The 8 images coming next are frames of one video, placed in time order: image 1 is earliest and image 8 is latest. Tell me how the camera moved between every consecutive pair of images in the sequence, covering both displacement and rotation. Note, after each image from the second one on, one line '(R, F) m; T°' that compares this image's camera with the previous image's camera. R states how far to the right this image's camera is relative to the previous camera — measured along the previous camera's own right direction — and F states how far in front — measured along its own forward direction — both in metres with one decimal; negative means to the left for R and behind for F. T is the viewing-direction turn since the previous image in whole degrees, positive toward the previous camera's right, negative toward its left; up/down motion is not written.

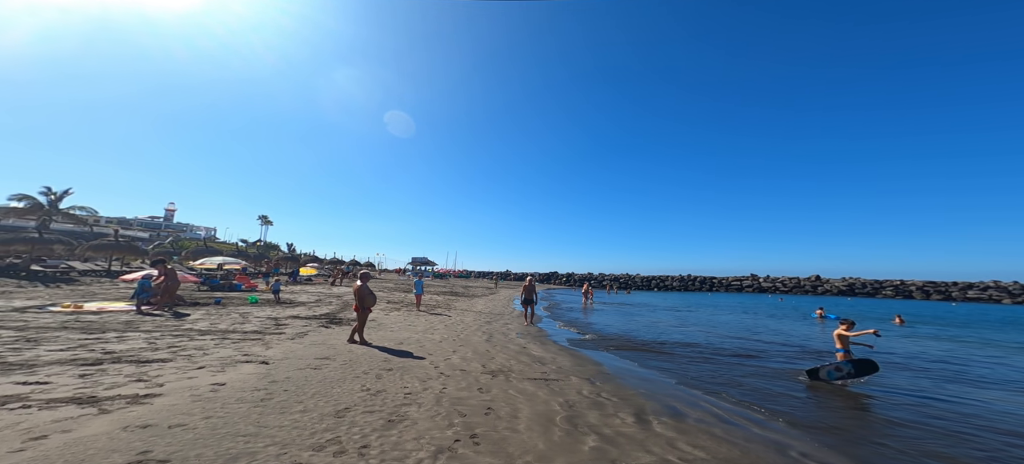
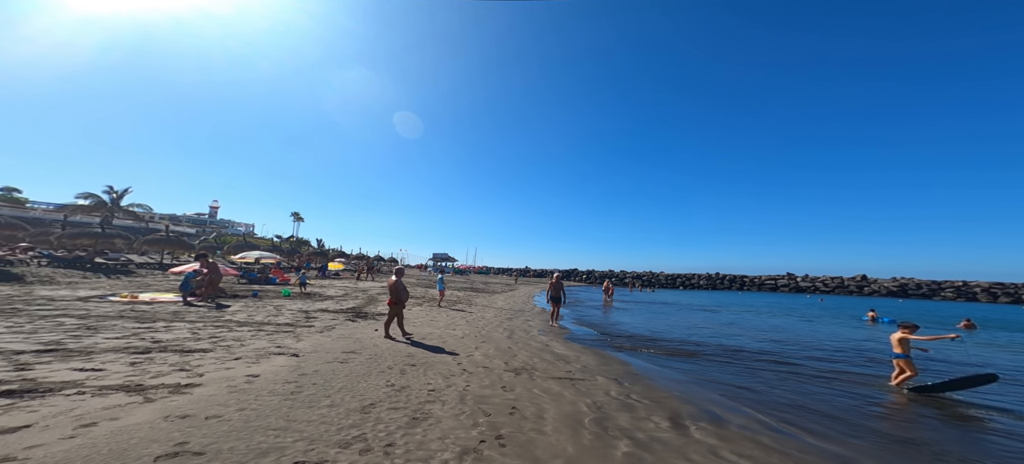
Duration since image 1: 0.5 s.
(0.0, +0.1) m; -4°
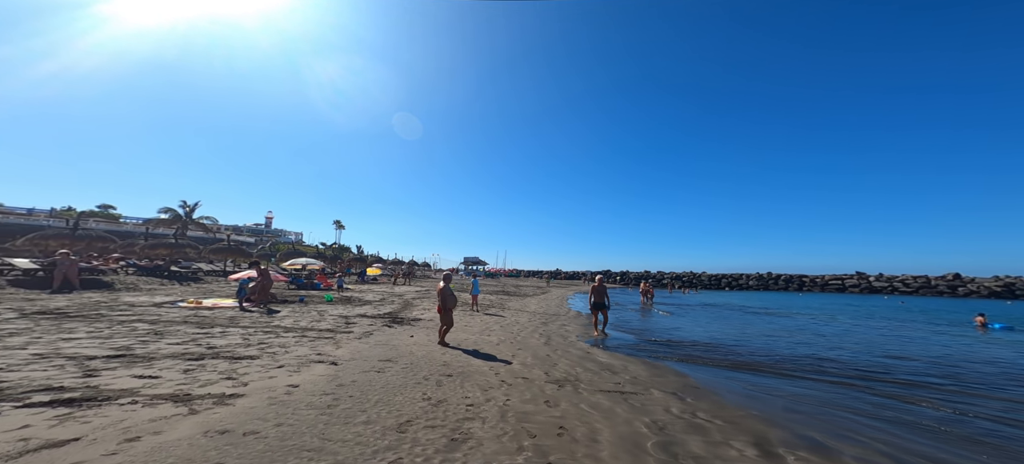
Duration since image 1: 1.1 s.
(-0.1, +0.3) m; -5°
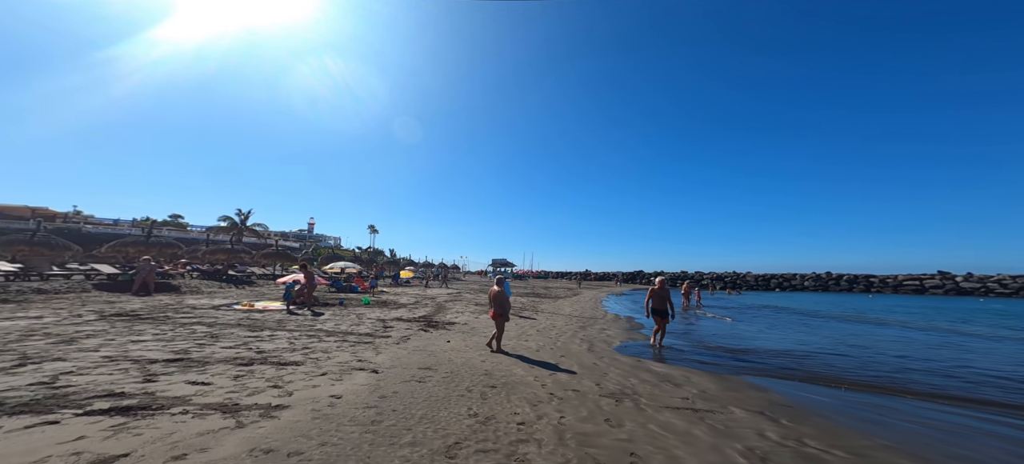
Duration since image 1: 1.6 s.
(-0.2, +0.3) m; -5°
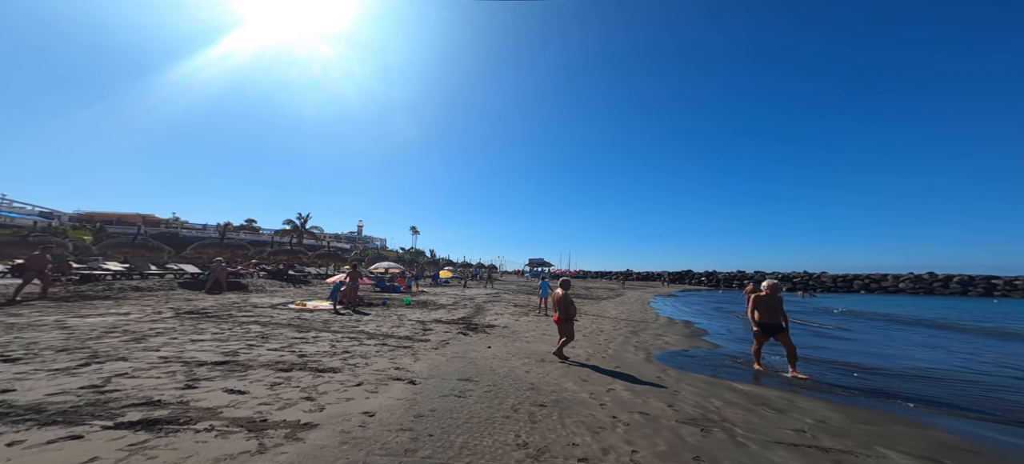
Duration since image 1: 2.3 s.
(-0.1, +0.6) m; -6°
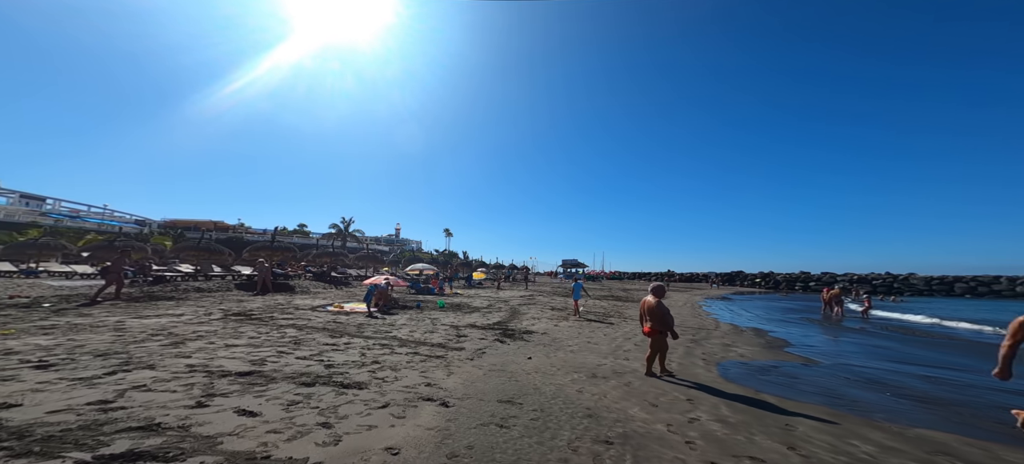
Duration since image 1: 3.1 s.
(-0.2, +0.8) m; -5°
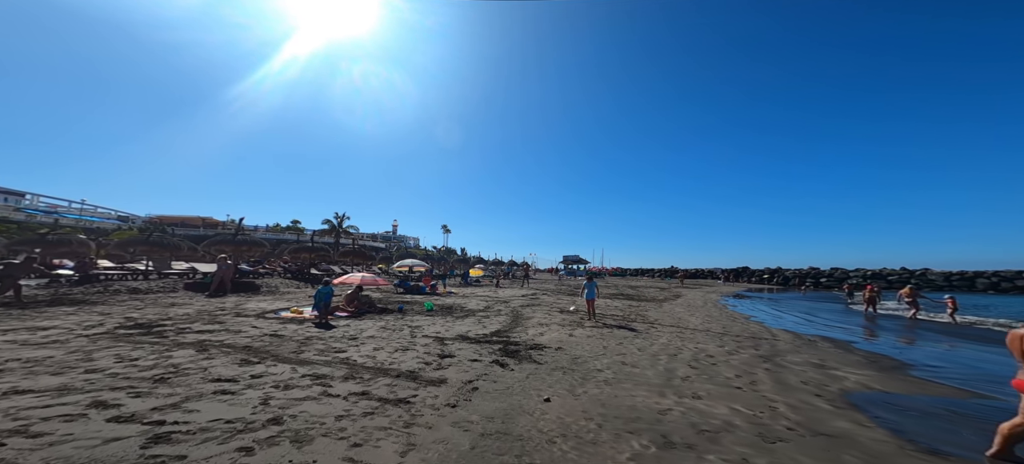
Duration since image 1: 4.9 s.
(-0.1, +2.7) m; 0°
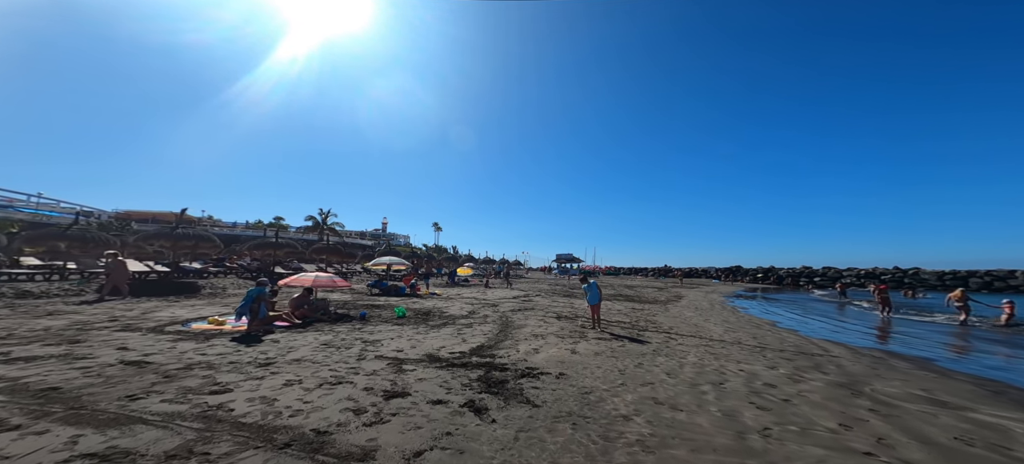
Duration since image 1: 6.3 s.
(+0.1, +2.2) m; +1°
